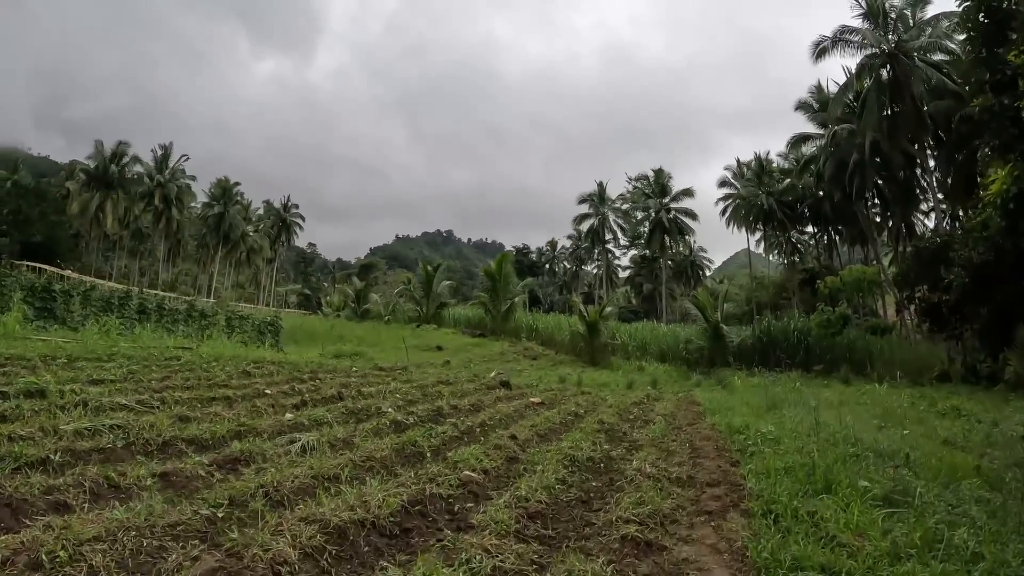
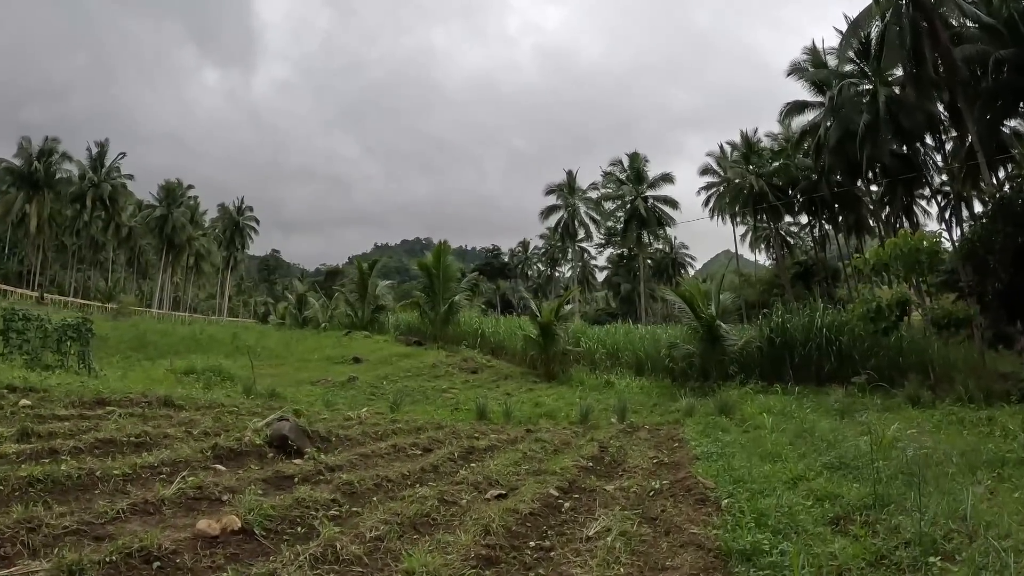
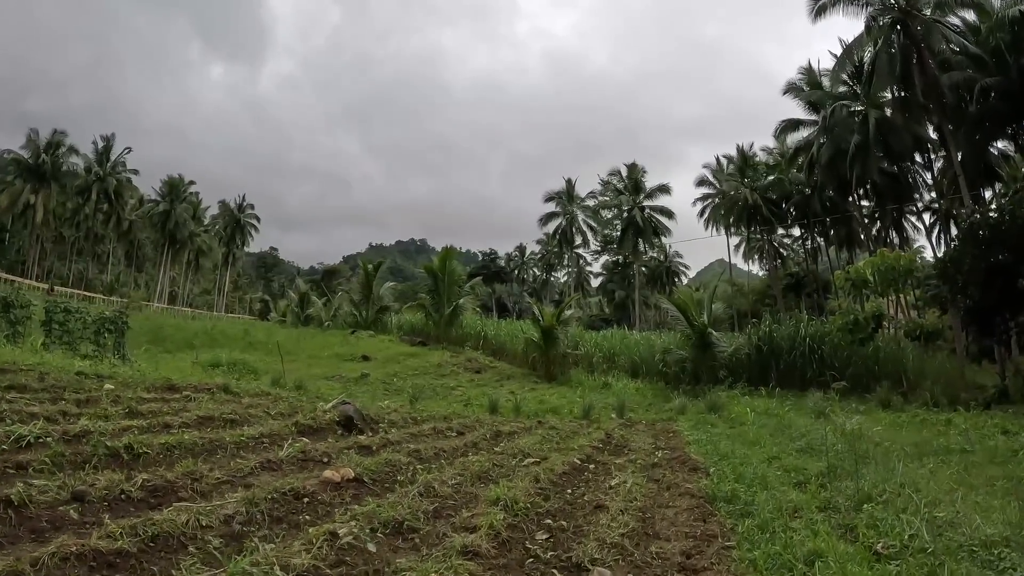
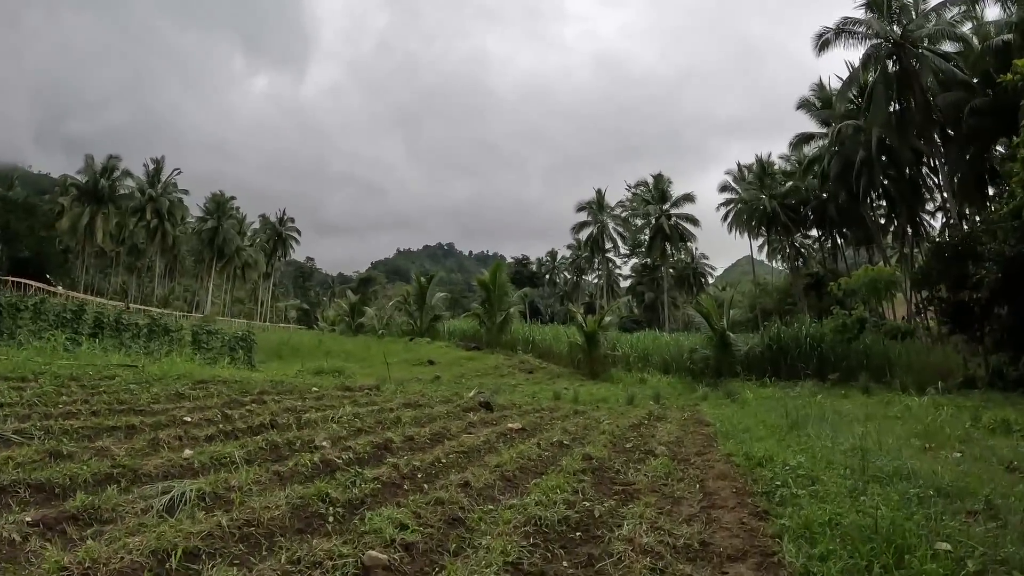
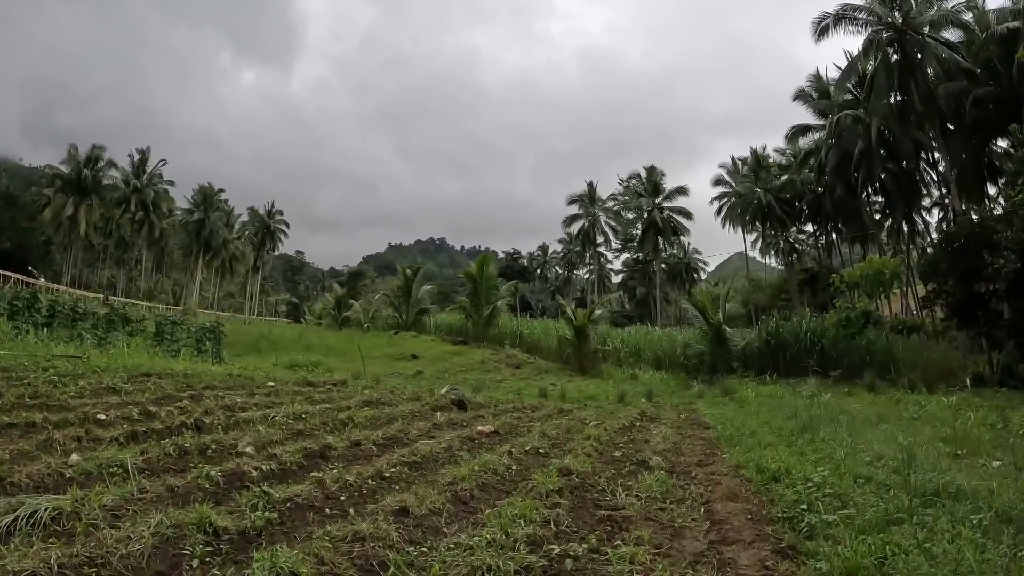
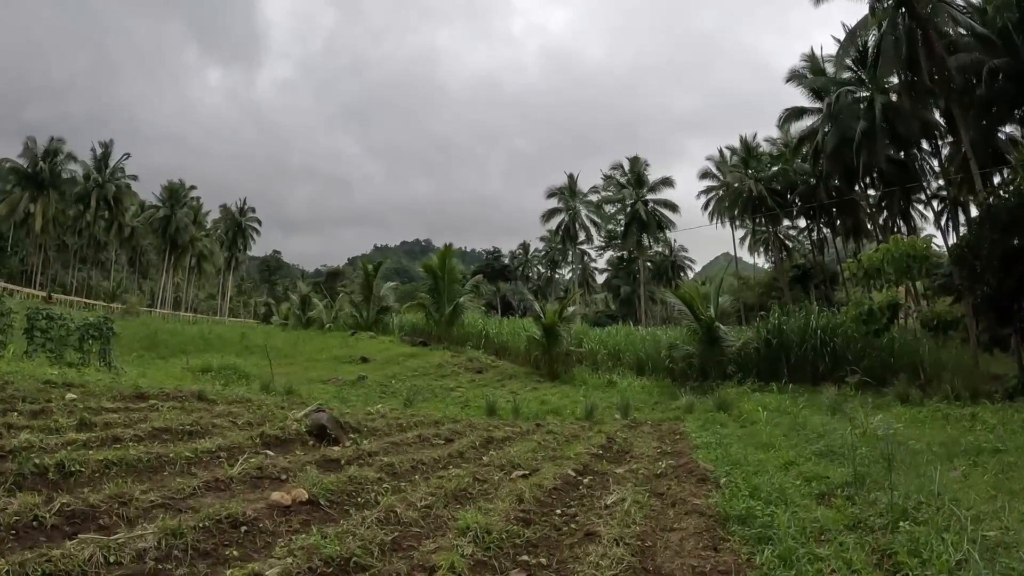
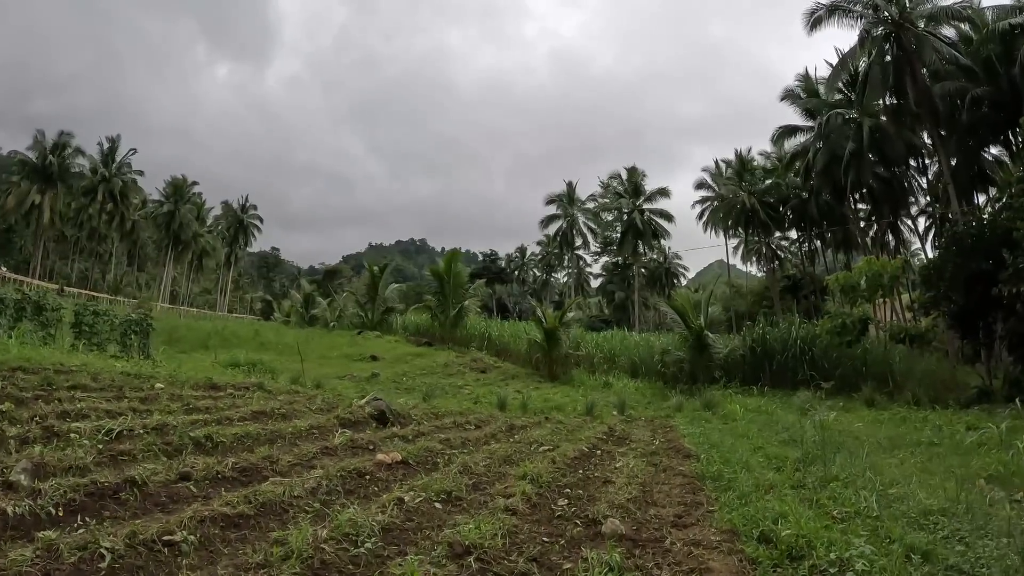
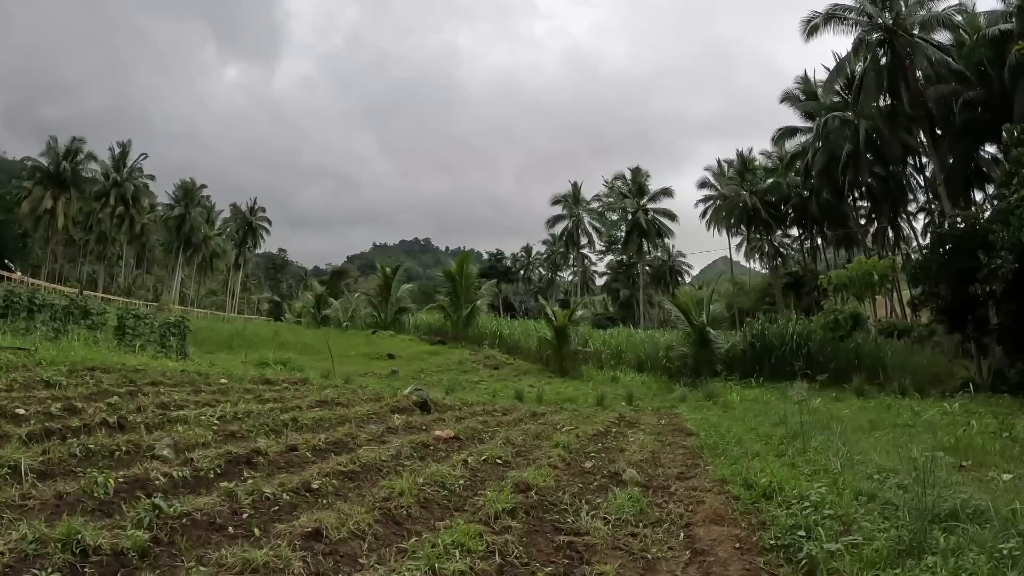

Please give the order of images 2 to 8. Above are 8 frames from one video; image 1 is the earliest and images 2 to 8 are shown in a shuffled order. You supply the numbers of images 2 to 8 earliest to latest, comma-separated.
4, 5, 8, 7, 3, 6, 2
